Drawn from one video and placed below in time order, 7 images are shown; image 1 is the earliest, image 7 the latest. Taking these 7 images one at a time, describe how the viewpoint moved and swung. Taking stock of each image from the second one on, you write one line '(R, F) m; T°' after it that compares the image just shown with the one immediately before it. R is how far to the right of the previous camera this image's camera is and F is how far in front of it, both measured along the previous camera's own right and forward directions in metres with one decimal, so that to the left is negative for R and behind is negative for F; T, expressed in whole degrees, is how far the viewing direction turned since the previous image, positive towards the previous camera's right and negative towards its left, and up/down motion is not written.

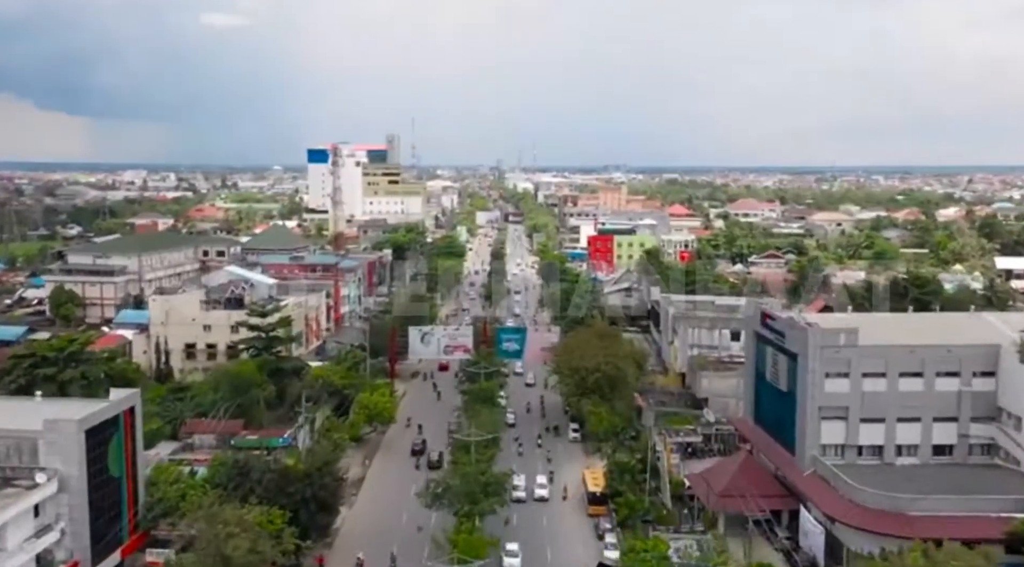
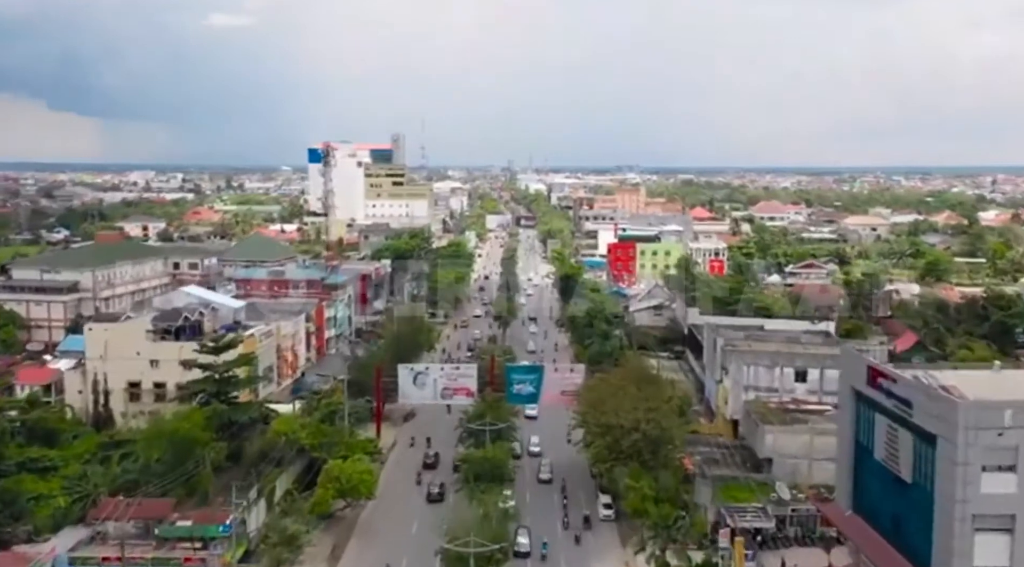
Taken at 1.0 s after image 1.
(-0.1, +5.8) m; -1°
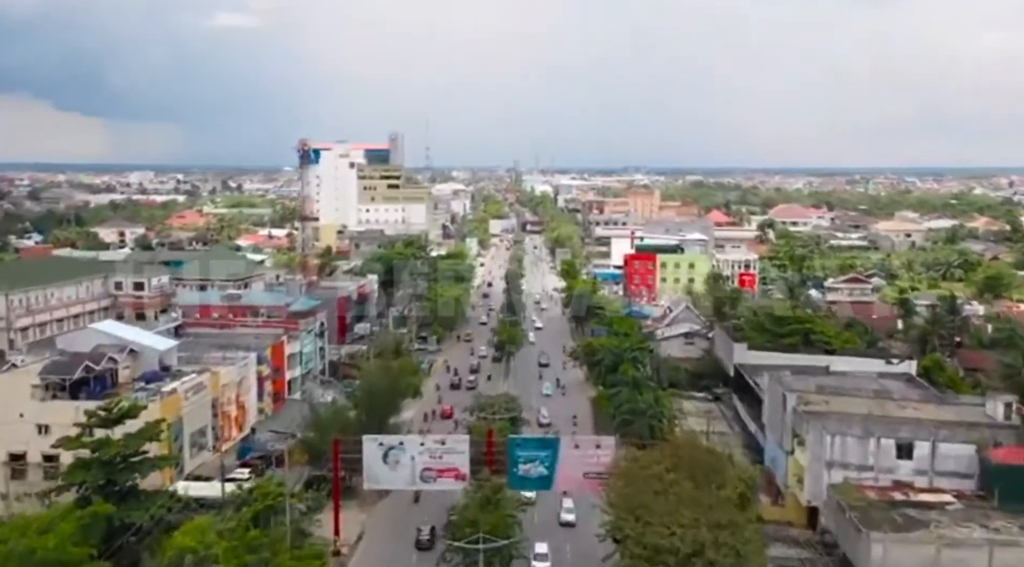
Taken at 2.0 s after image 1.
(0.0, +6.5) m; 0°
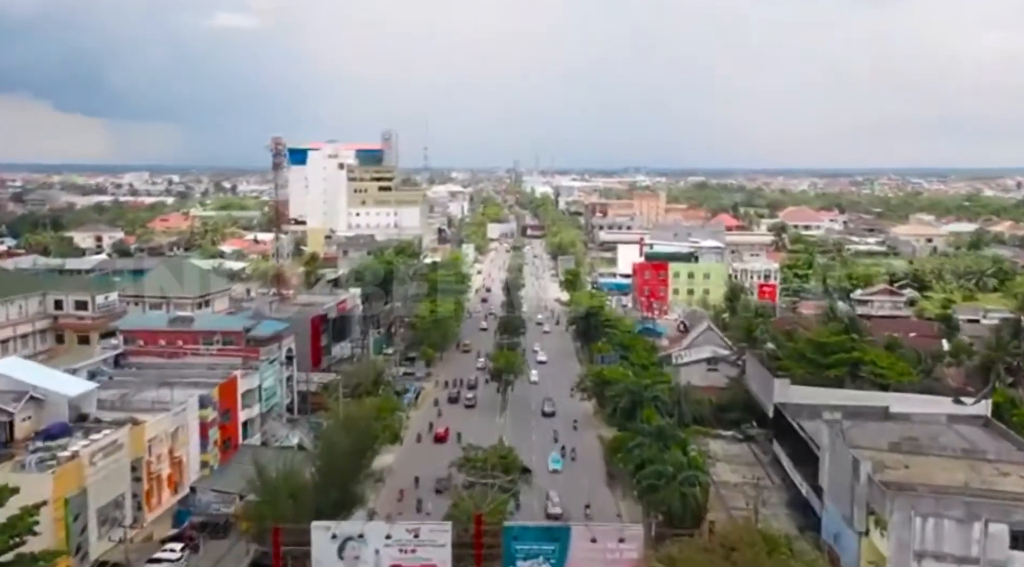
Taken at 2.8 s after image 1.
(+0.1, +4.4) m; 0°
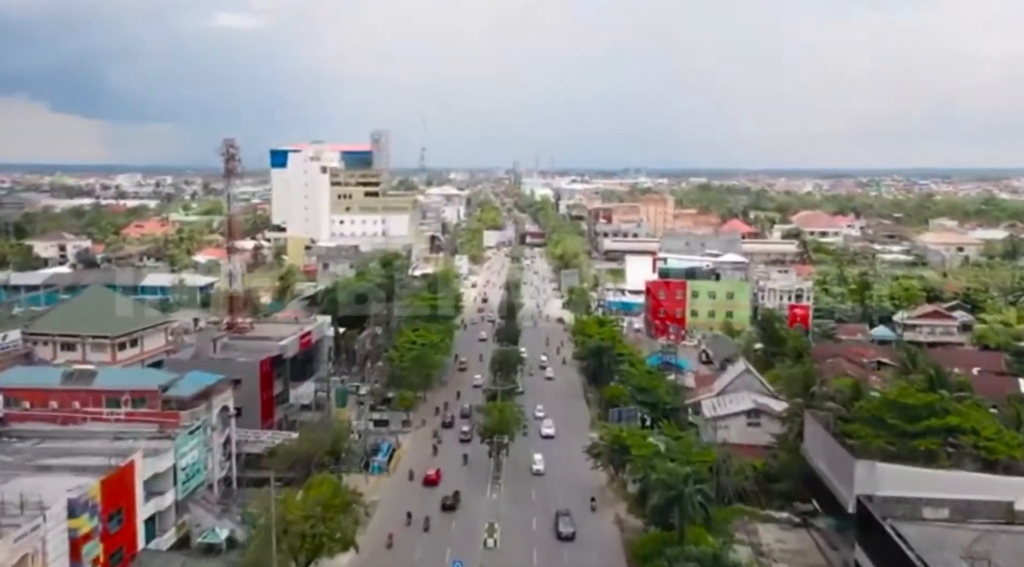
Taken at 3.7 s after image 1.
(+0.1, +5.8) m; 0°
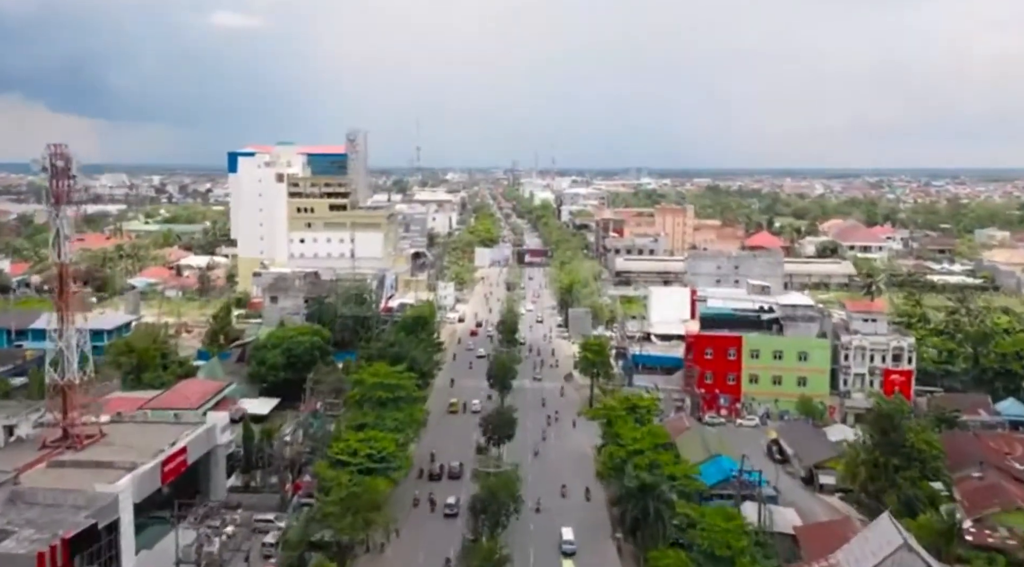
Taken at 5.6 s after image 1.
(+0.2, +11.4) m; 0°
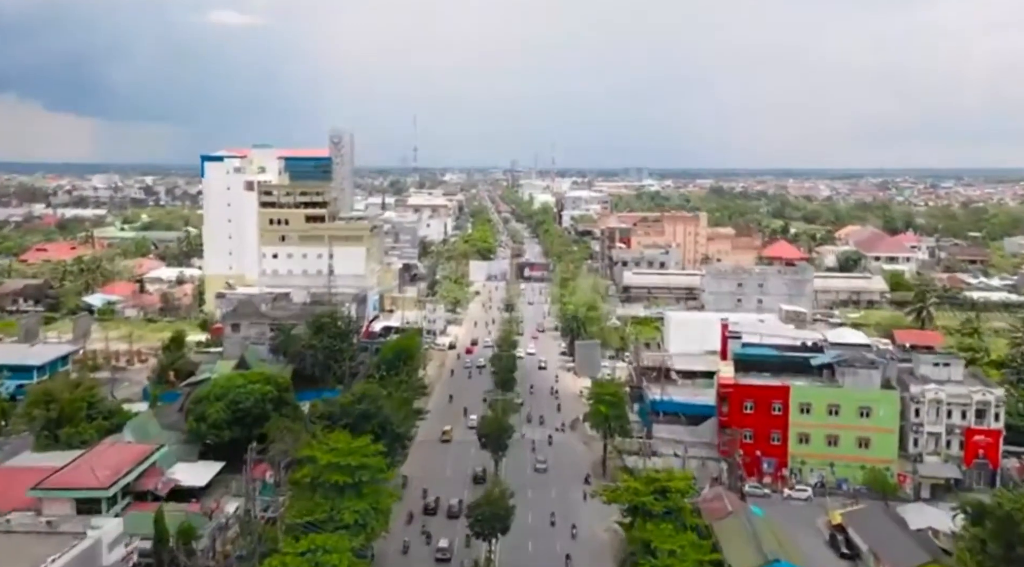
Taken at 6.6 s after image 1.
(+0.1, +5.8) m; 0°
